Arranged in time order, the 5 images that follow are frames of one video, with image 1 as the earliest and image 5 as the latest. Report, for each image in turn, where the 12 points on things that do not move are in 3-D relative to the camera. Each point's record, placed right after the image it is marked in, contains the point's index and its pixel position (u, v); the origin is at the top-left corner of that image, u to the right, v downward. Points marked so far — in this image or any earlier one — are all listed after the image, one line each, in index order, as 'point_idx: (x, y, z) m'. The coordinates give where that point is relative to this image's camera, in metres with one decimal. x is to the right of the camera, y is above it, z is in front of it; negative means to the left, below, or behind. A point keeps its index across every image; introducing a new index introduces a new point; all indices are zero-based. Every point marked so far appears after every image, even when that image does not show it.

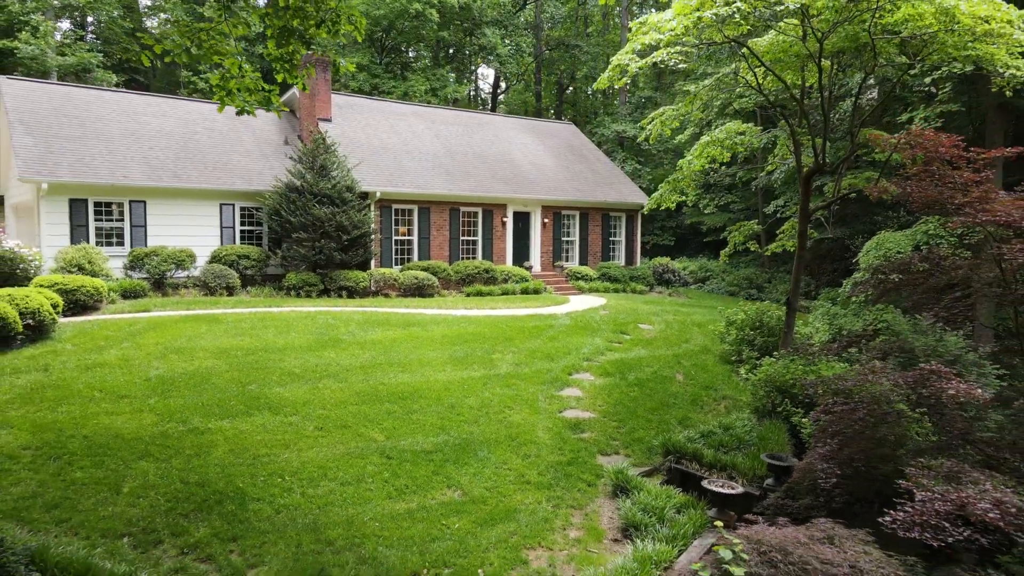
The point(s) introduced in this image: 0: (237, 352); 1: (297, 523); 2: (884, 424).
0: (-3.5, -0.8, +7.6) m
1: (-1.6, -1.7, +4.3) m
2: (+2.9, -1.0, +4.5) m
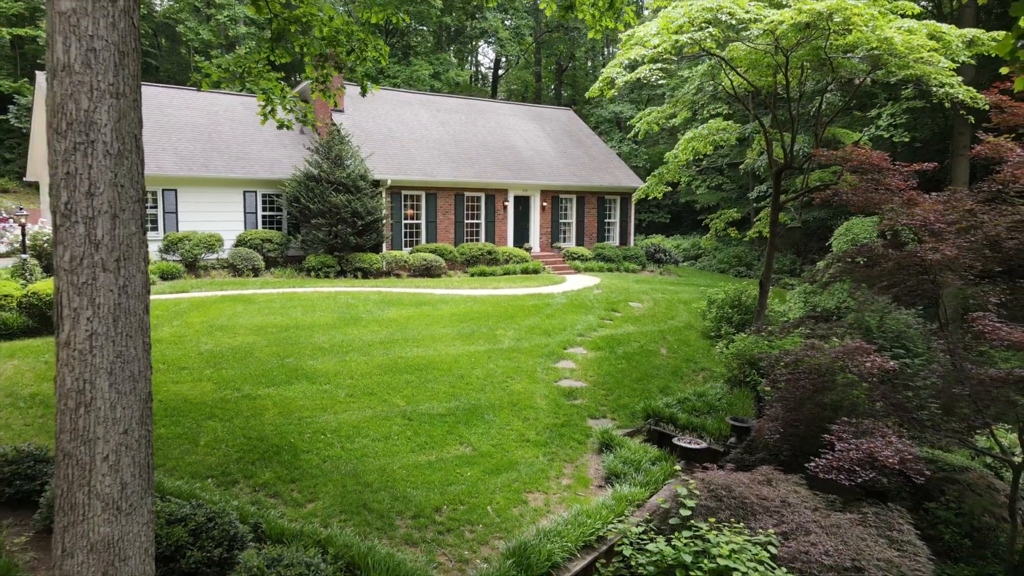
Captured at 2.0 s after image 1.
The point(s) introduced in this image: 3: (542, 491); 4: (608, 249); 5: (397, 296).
0: (-3.4, -0.6, +8.5) m
1: (-1.5, -1.6, +5.3) m
2: (+2.9, -1.0, +5.5) m
3: (+0.3, -1.9, +5.5) m
4: (+2.8, +1.1, +17.0) m
5: (-2.1, -0.2, +11.1) m
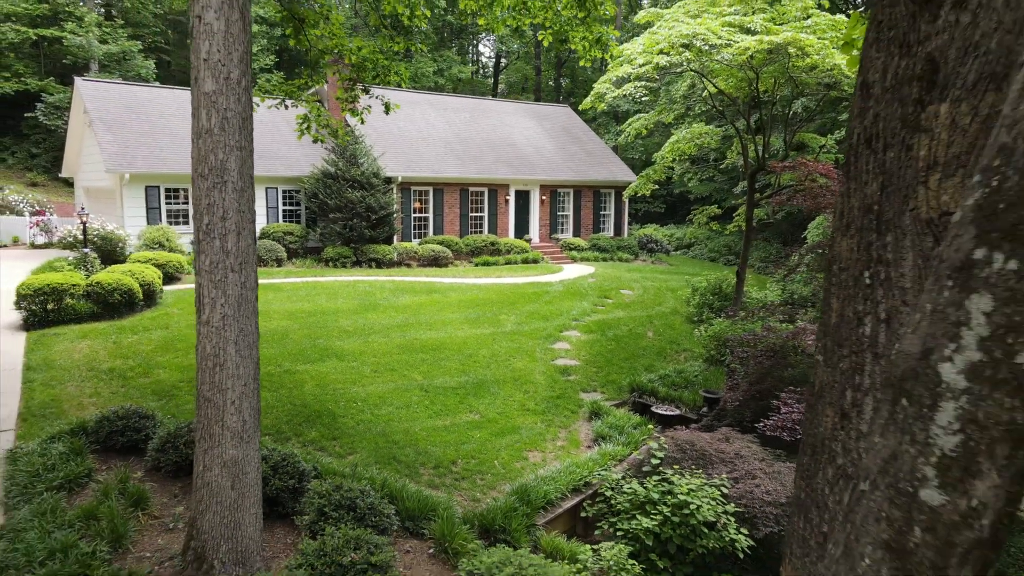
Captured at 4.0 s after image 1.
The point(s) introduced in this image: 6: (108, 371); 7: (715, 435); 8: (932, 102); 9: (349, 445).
0: (-3.4, -0.4, +9.6) m
1: (-1.5, -1.6, +6.4) m
2: (+2.9, -0.9, +6.5) m
3: (+0.3, -1.8, +6.5) m
4: (+2.8, +1.5, +18.0) m
5: (-2.1, +0.1, +12.2) m
6: (-4.6, -0.9, +6.7) m
7: (+2.2, -1.6, +6.3) m
8: (+1.2, +0.5, +1.6) m
9: (-1.7, -1.6, +6.1) m
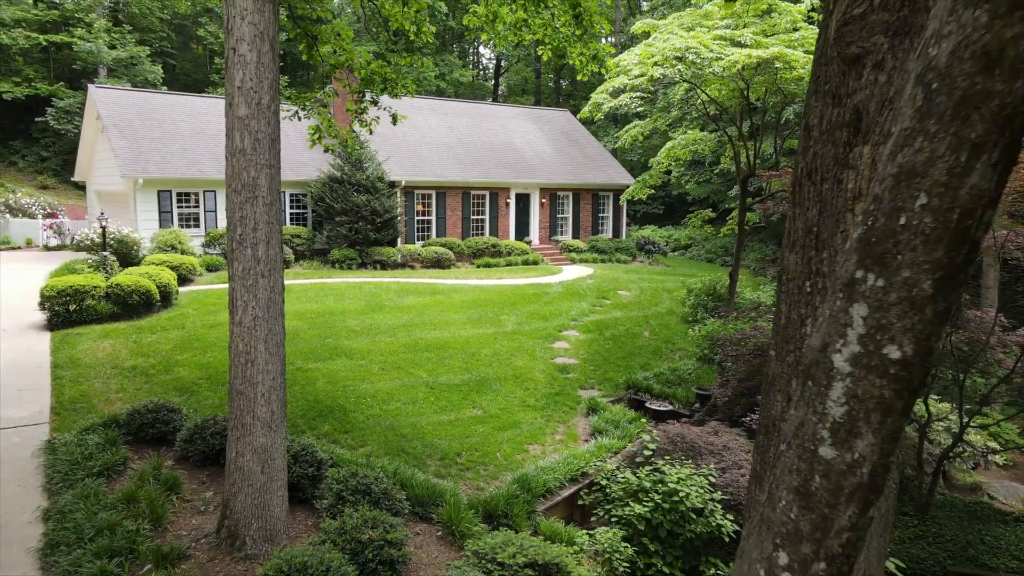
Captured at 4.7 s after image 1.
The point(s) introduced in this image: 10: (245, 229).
0: (-3.4, -0.4, +10.0) m
1: (-1.5, -1.6, +6.8) m
2: (+2.9, -0.9, +6.9) m
3: (+0.3, -1.8, +6.9) m
4: (+2.8, +1.5, +18.4) m
5: (-2.1, +0.1, +12.5) m
6: (-4.6, -1.0, +7.1) m
7: (+2.2, -1.6, +6.7) m
8: (+1.2, +0.5, +2.0) m
9: (-1.7, -1.6, +6.4) m
10: (-1.7, +0.4, +3.8) m
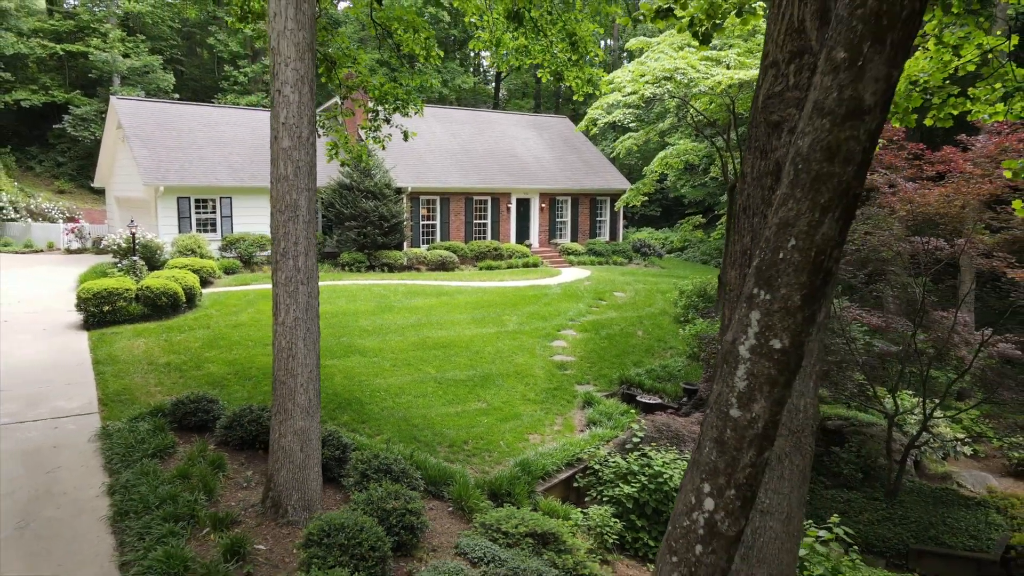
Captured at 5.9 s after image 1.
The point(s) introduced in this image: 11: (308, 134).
0: (-3.4, -0.5, +10.6) m
1: (-1.5, -1.6, +7.5) m
2: (+3.0, -0.9, +7.6) m
3: (+0.4, -1.9, +7.6) m
4: (+2.8, +1.4, +19.1) m
5: (-2.1, 0.0, +13.2) m
6: (-4.6, -1.0, +7.8) m
7: (+2.2, -1.6, +7.3) m
8: (+1.2, +0.5, +2.7) m
9: (-1.6, -1.7, +7.1) m
10: (-1.7, +0.3, +4.4) m
11: (-1.5, +1.2, +4.5) m
